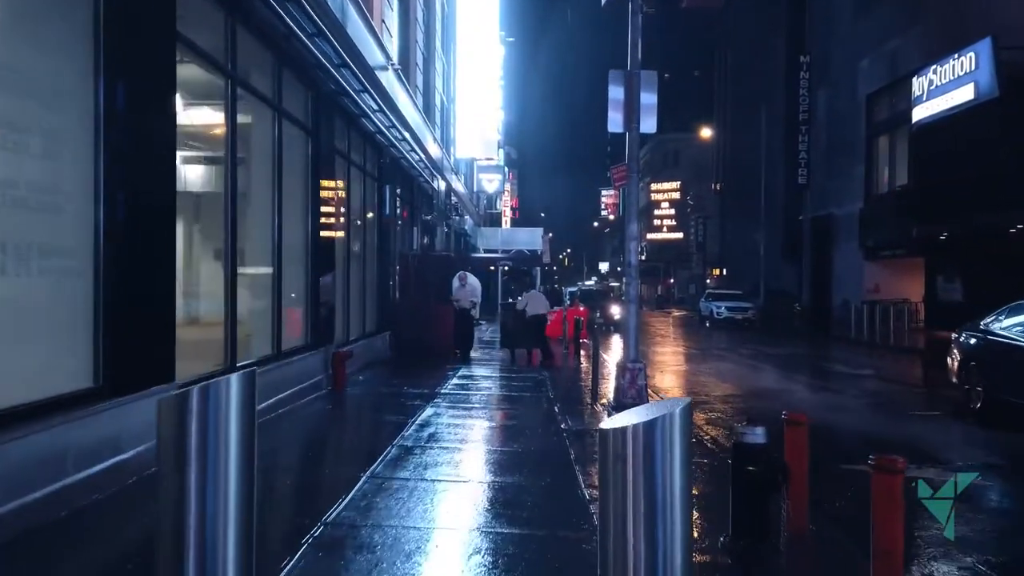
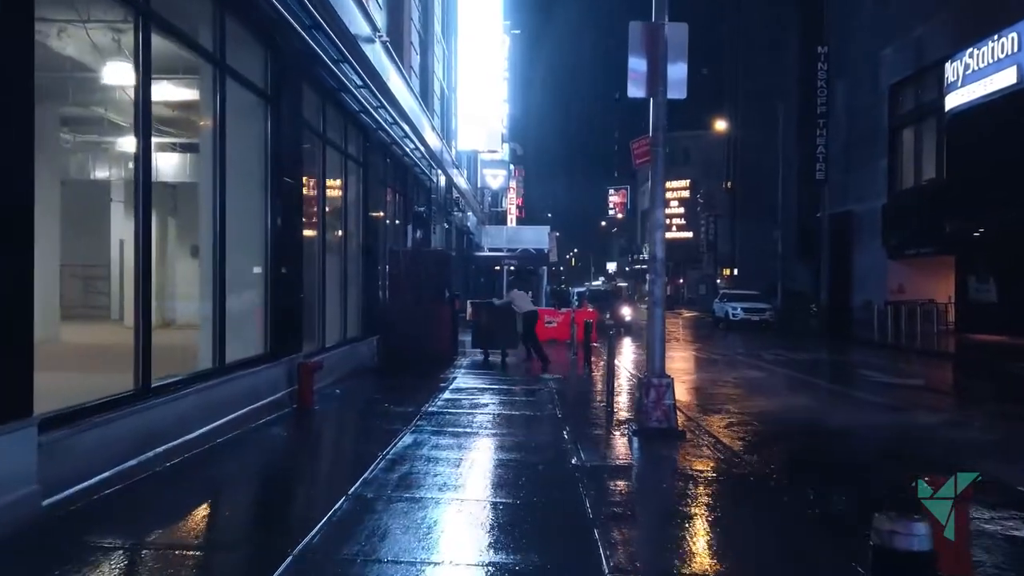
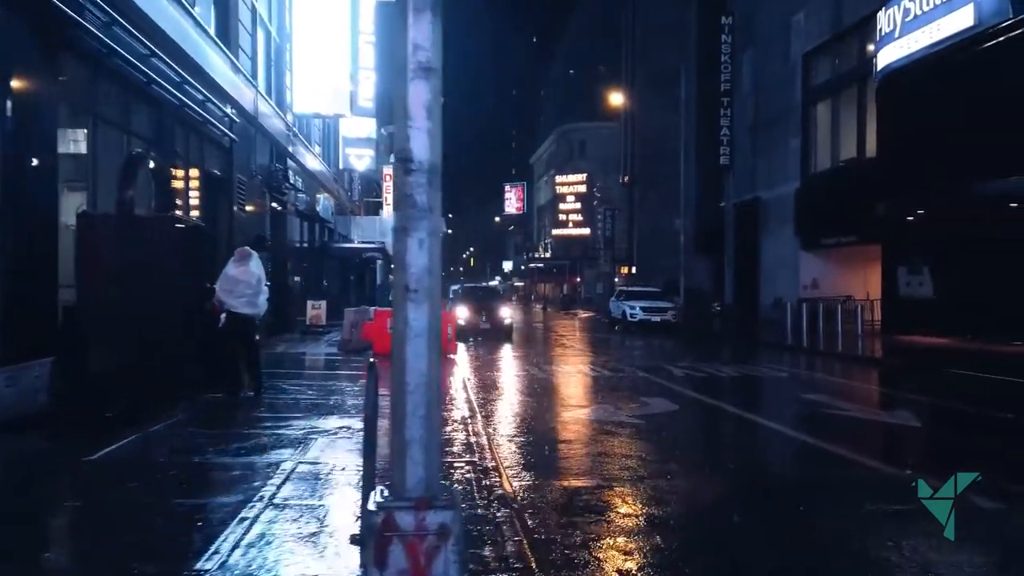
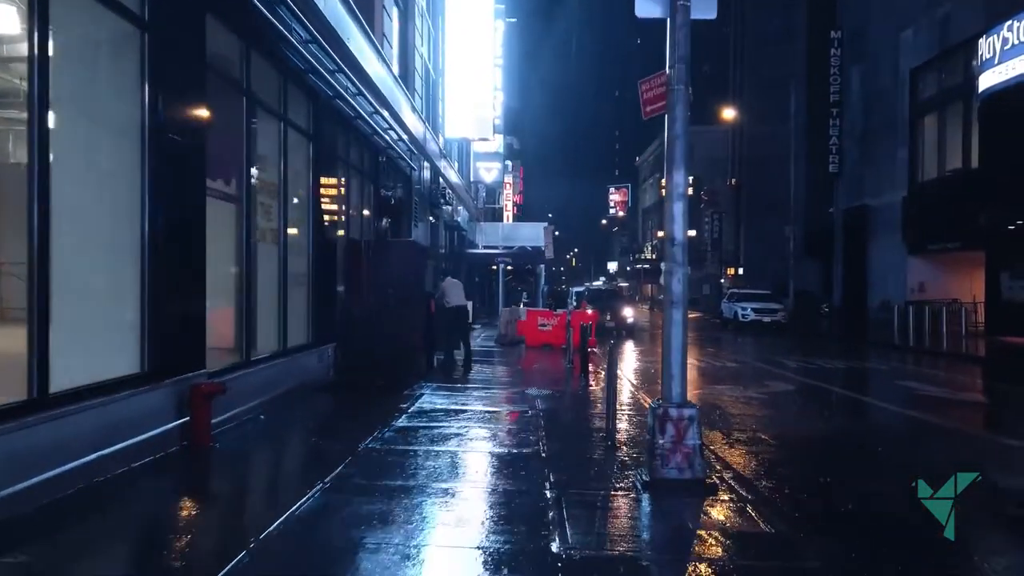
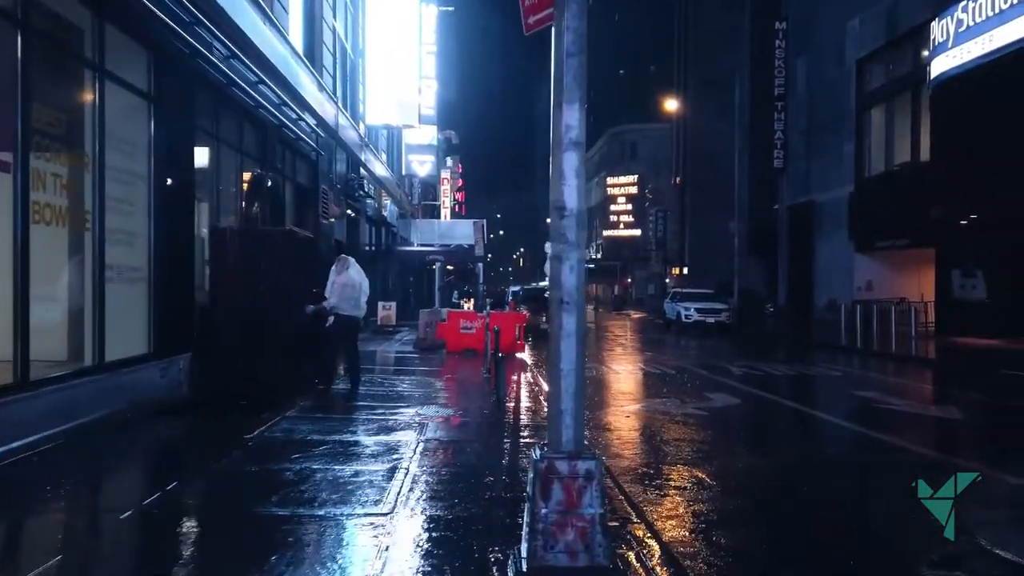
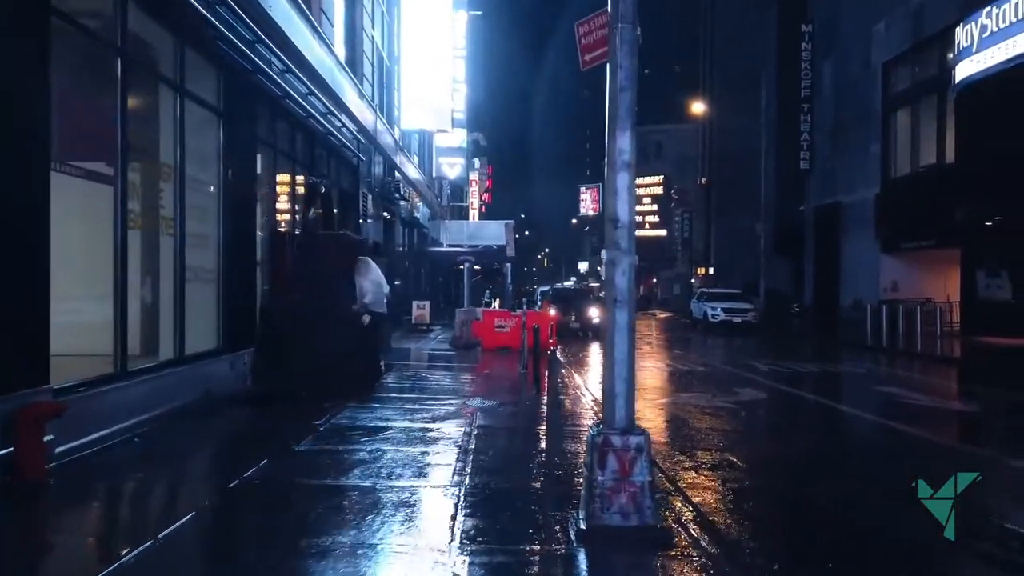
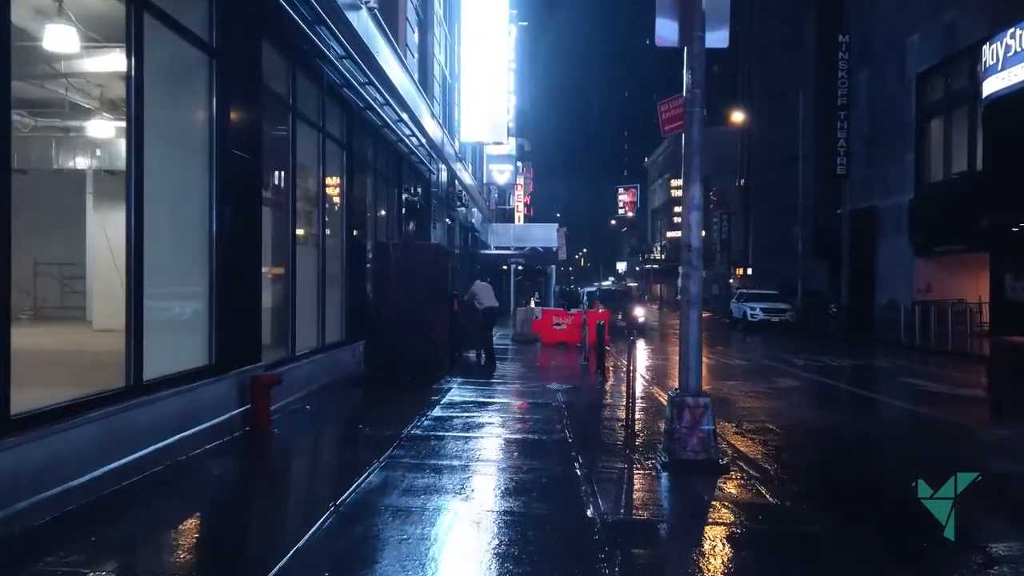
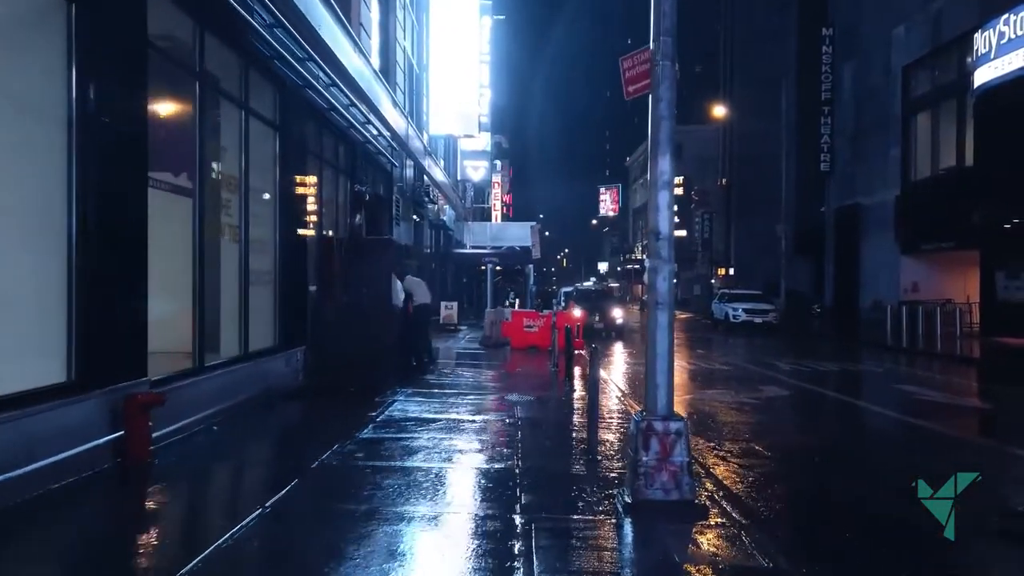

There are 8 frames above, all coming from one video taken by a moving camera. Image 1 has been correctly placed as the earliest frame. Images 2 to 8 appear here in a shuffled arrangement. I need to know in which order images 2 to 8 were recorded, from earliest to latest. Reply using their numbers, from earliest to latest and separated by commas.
2, 7, 4, 8, 6, 5, 3
